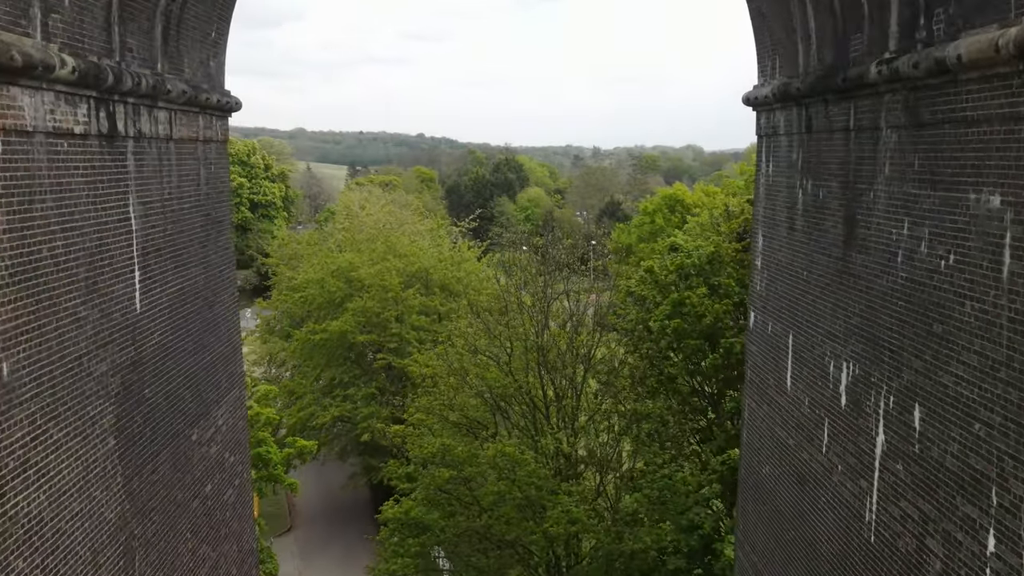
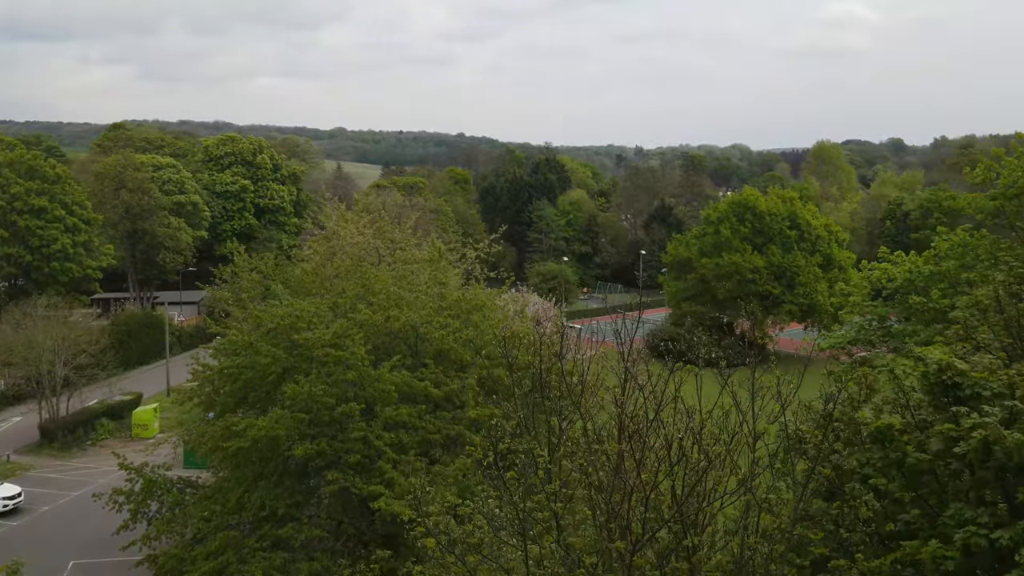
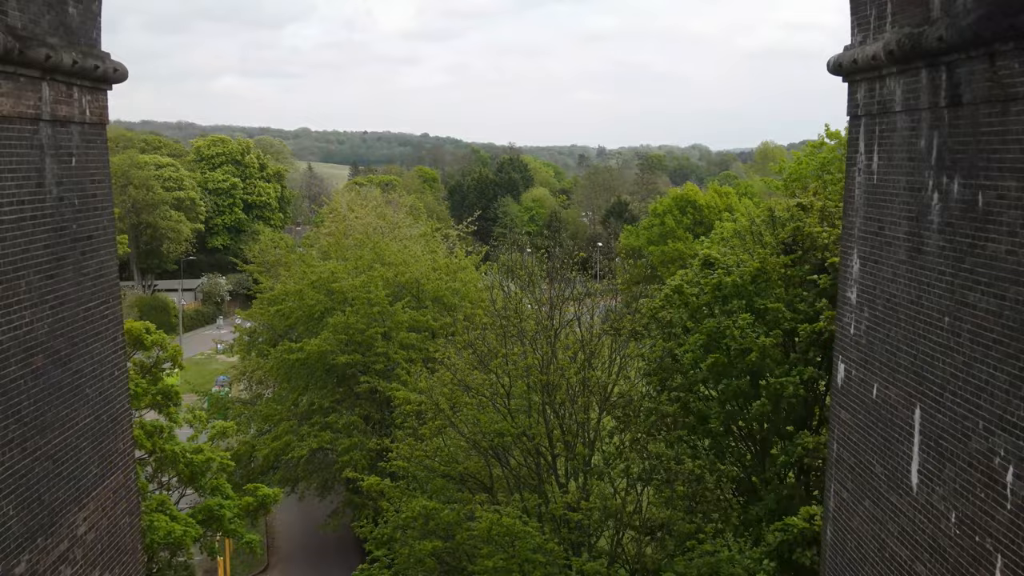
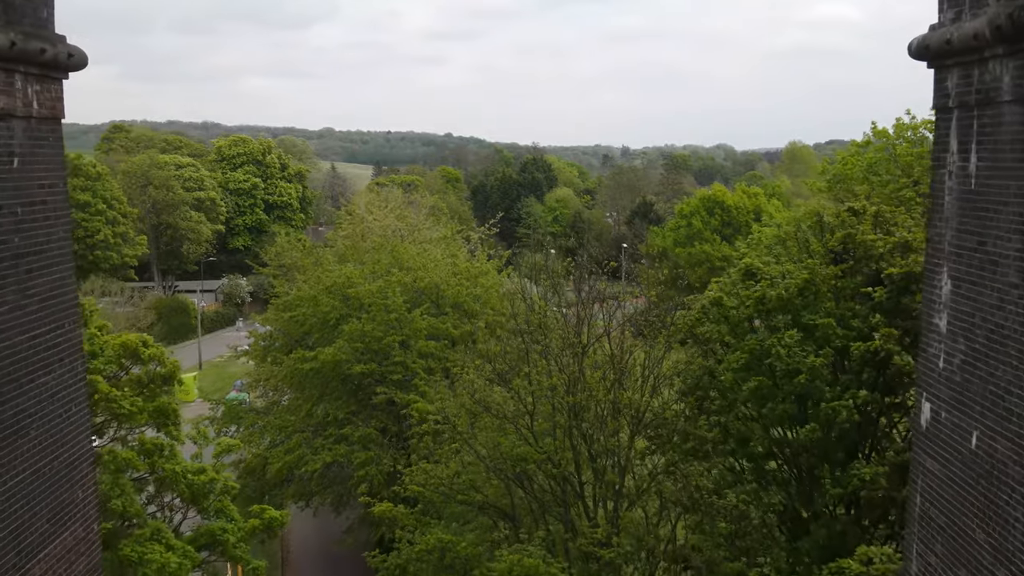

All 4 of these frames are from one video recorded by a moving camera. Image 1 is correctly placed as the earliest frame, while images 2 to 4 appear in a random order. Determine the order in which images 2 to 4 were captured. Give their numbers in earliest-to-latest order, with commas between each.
3, 4, 2
